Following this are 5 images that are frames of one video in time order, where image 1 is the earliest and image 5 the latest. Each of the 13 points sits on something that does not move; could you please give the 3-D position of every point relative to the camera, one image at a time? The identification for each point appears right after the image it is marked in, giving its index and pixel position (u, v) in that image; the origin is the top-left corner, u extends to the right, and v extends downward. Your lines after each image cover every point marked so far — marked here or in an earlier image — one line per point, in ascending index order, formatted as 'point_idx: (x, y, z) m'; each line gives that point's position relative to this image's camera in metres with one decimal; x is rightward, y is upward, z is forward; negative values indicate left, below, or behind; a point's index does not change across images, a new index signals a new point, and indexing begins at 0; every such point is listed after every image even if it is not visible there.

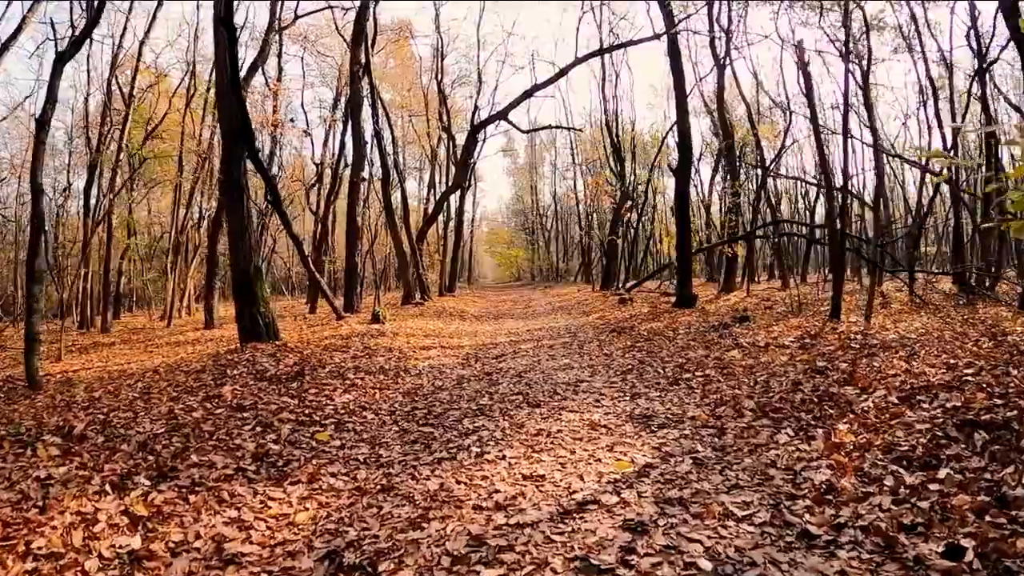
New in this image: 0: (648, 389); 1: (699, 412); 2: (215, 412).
0: (+1.8, -1.3, +7.9) m
1: (+2.1, -1.4, +6.9) m
2: (-3.8, -1.6, +7.8) m
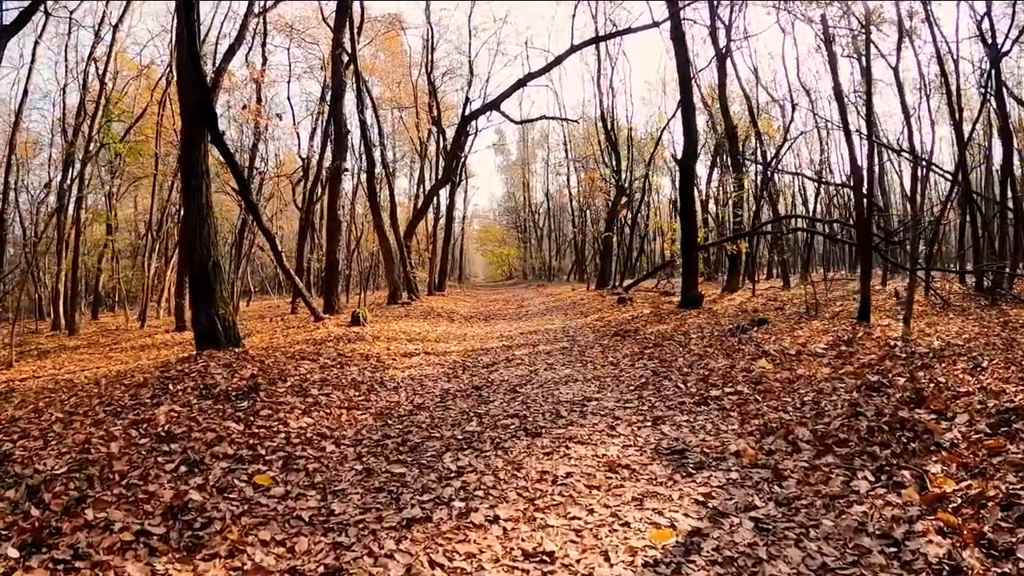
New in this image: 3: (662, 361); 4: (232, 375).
0: (+1.7, -1.3, +6.5) m
1: (+2.0, -1.4, +5.5) m
2: (-3.8, -1.6, +6.3) m
3: (+2.3, -1.1, +9.5) m
4: (-4.0, -1.3, +8.8) m
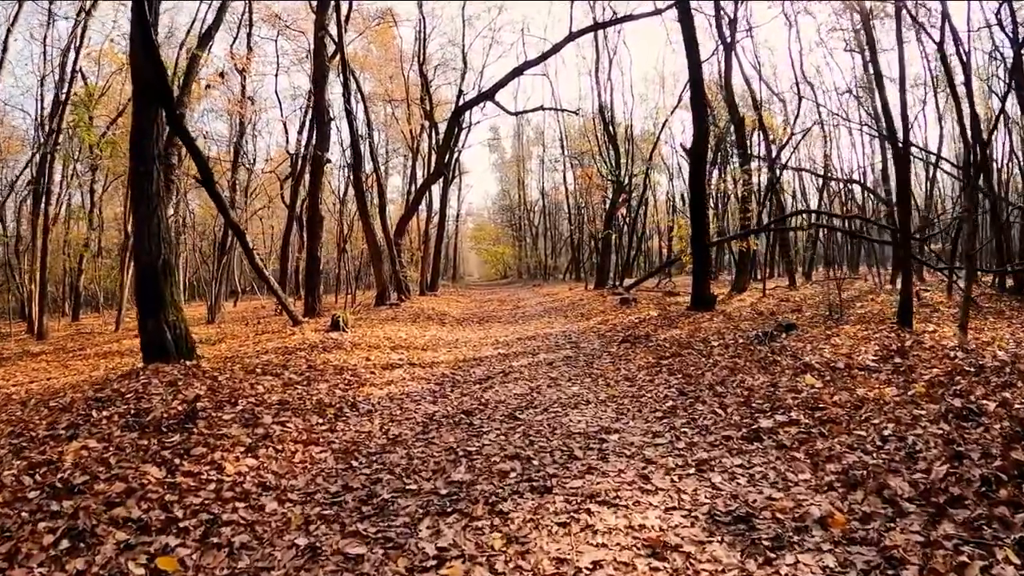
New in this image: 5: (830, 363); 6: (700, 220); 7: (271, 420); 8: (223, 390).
0: (+1.7, -1.4, +5.1) m
1: (+2.1, -1.5, +4.0) m
2: (-3.8, -1.6, +4.8) m
3: (+2.3, -1.2, +8.0) m
4: (-4.0, -1.3, +7.3) m
5: (+4.4, -1.0, +8.4) m
6: (+5.2, +1.8, +16.8) m
7: (-2.5, -1.4, +6.5) m
8: (-3.6, -1.3, +7.6) m
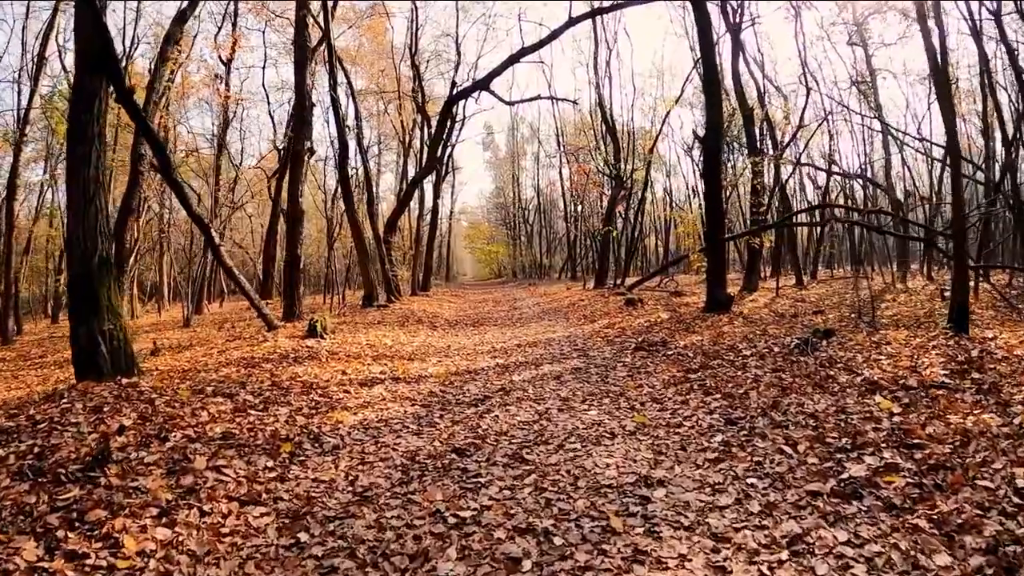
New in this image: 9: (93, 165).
0: (+1.8, -1.4, +3.6) m
1: (+2.1, -1.5, +2.6) m
2: (-3.7, -1.7, +3.3) m
3: (+2.3, -1.2, +6.6) m
4: (-4.0, -1.3, +5.8) m
5: (+4.4, -1.1, +7.0) m
6: (+5.2, +1.8, +15.4) m
7: (-2.5, -1.4, +5.0) m
8: (-3.5, -1.3, +6.1) m
9: (-5.6, +1.6, +8.2) m
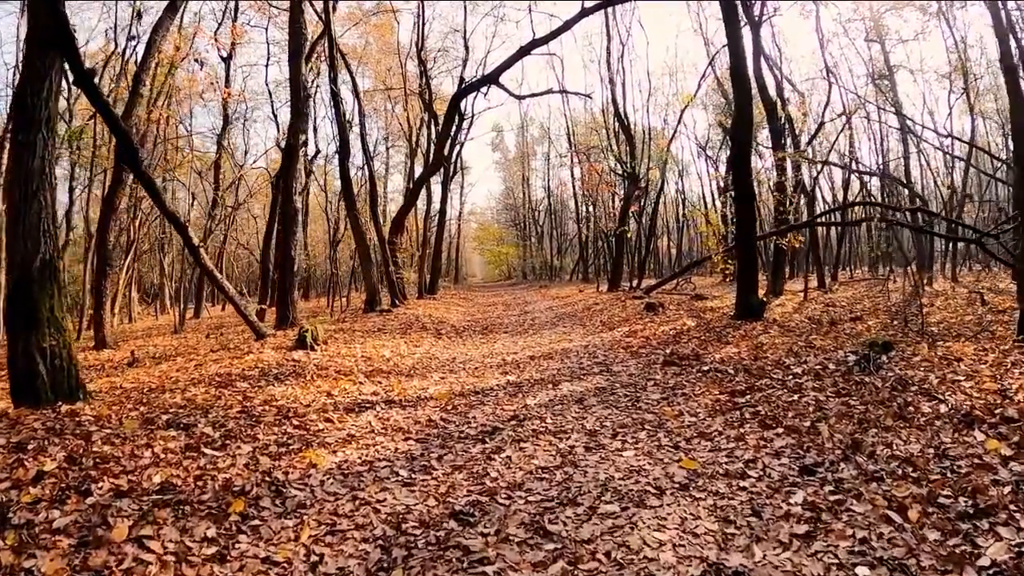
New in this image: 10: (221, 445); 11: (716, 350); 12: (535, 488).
0: (+1.8, -1.5, +2.4) m
1: (+2.2, -1.6, +1.3) m
2: (-3.7, -1.8, +2.1) m
3: (+2.5, -1.3, +5.3) m
4: (-3.8, -1.4, +4.6) m
5: (+4.5, -1.2, +5.7) m
6: (+5.4, +1.7, +14.1) m
7: (-2.4, -1.5, +3.8) m
8: (-3.4, -1.4, +4.9) m
9: (-5.5, +1.5, +7.1) m
10: (-2.5, -1.4, +5.4) m
11: (+3.4, -1.0, +10.4) m
12: (+0.2, -1.4, +4.4) m
